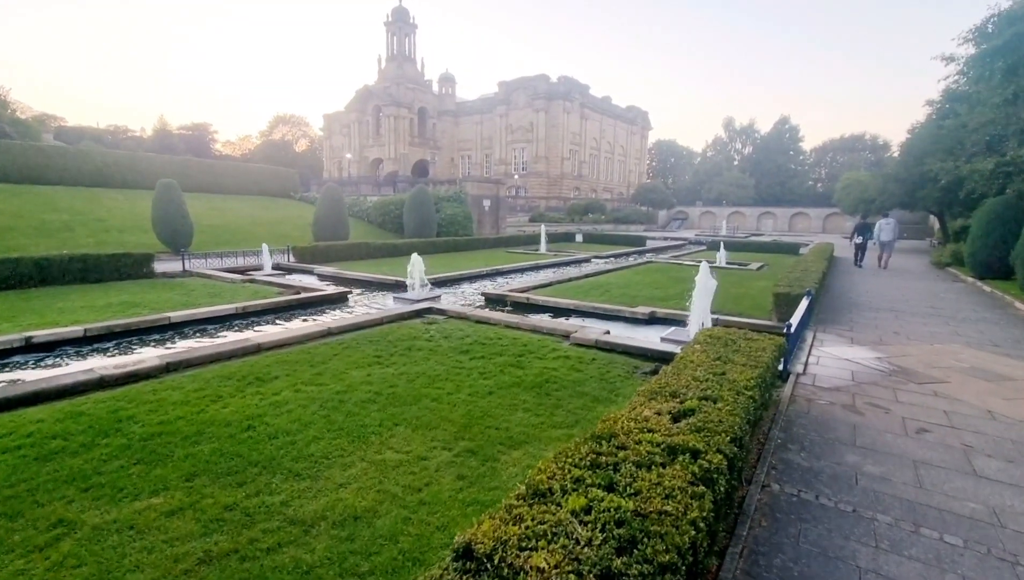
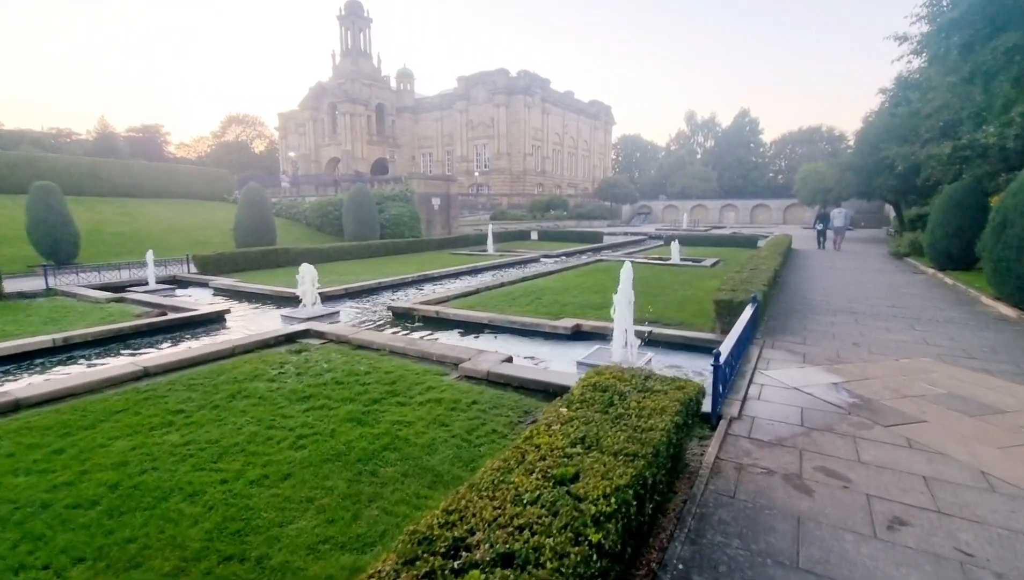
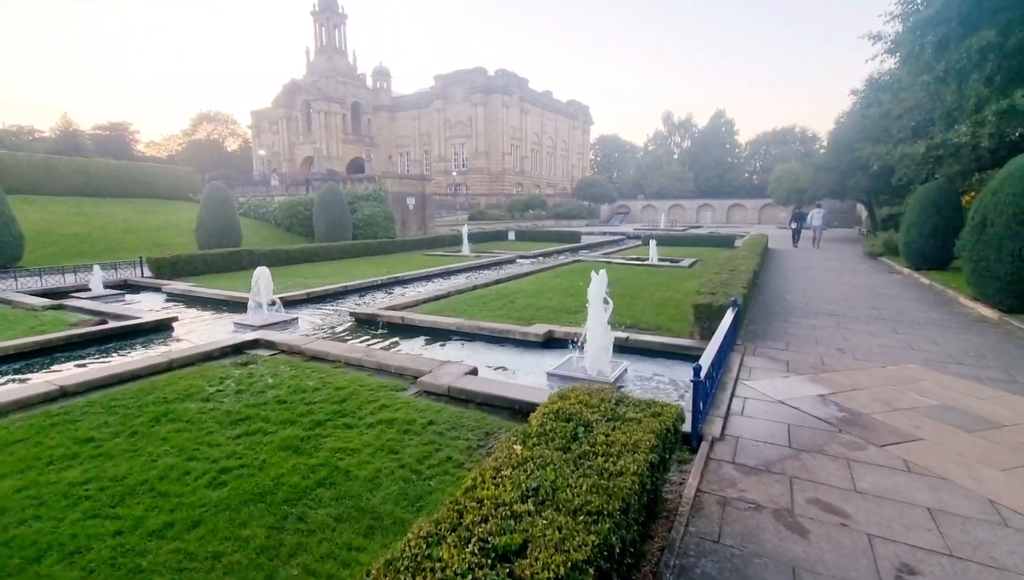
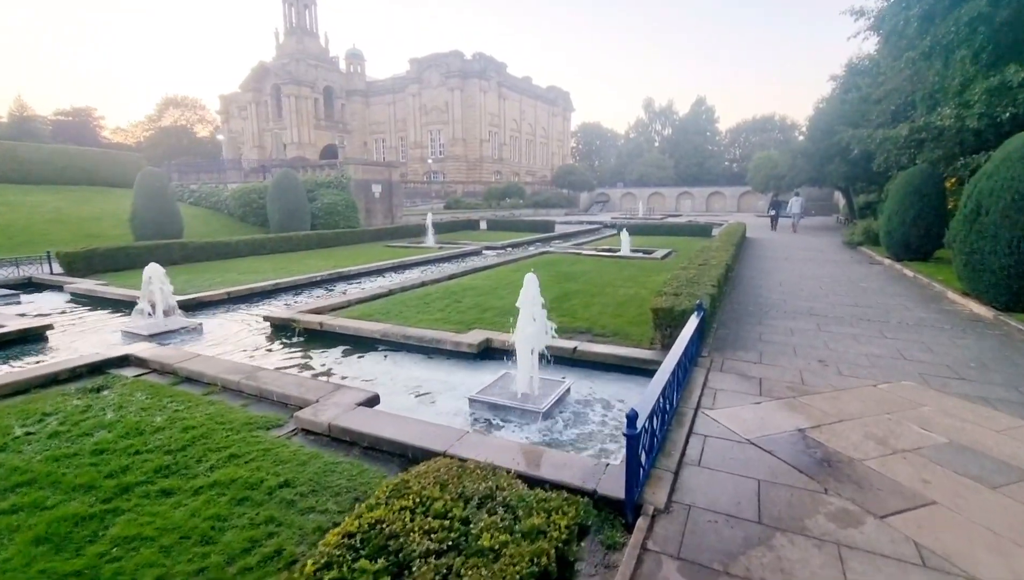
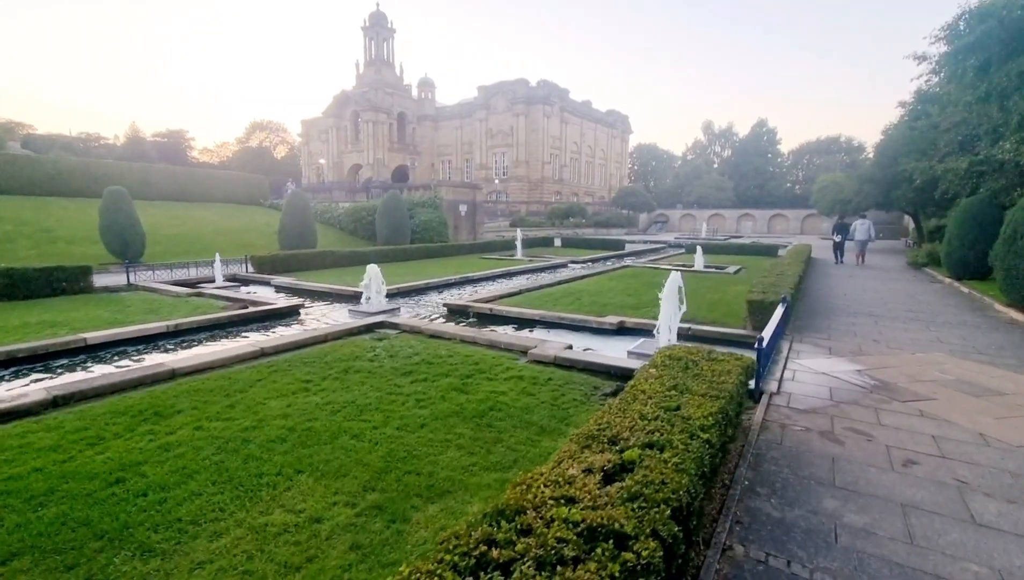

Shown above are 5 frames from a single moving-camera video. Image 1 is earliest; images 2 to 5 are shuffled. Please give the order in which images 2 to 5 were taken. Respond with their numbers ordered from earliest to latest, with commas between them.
5, 2, 3, 4
